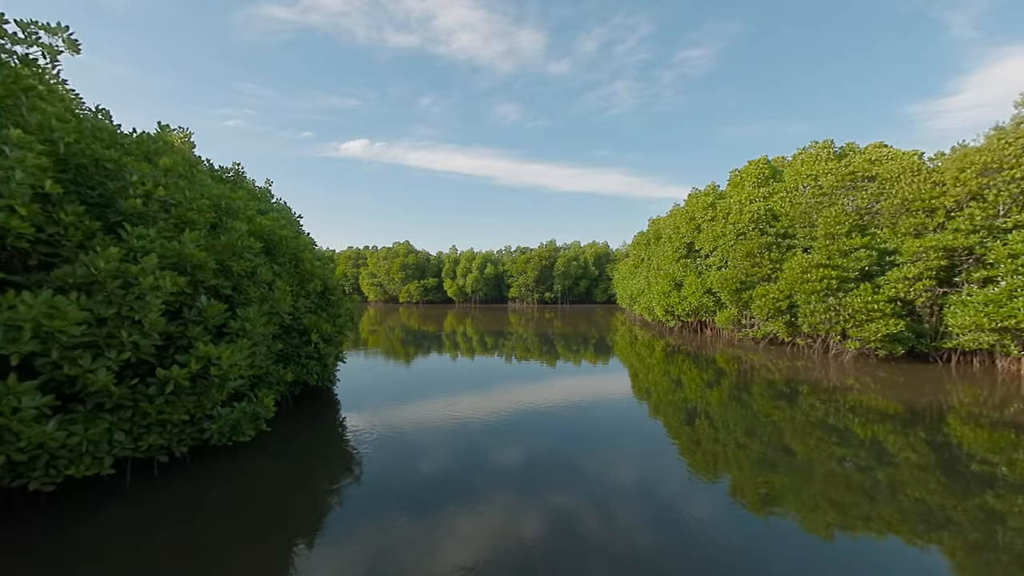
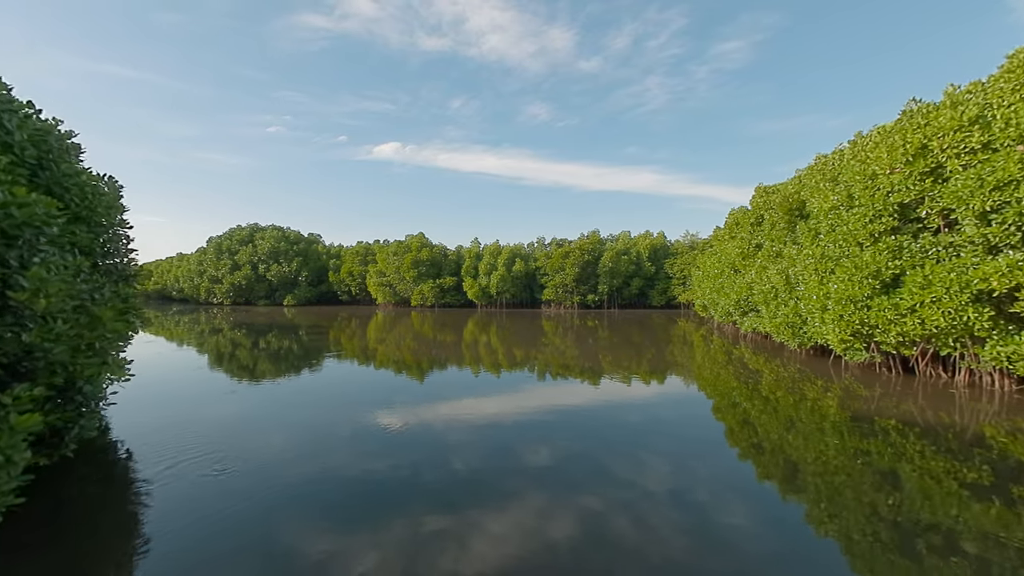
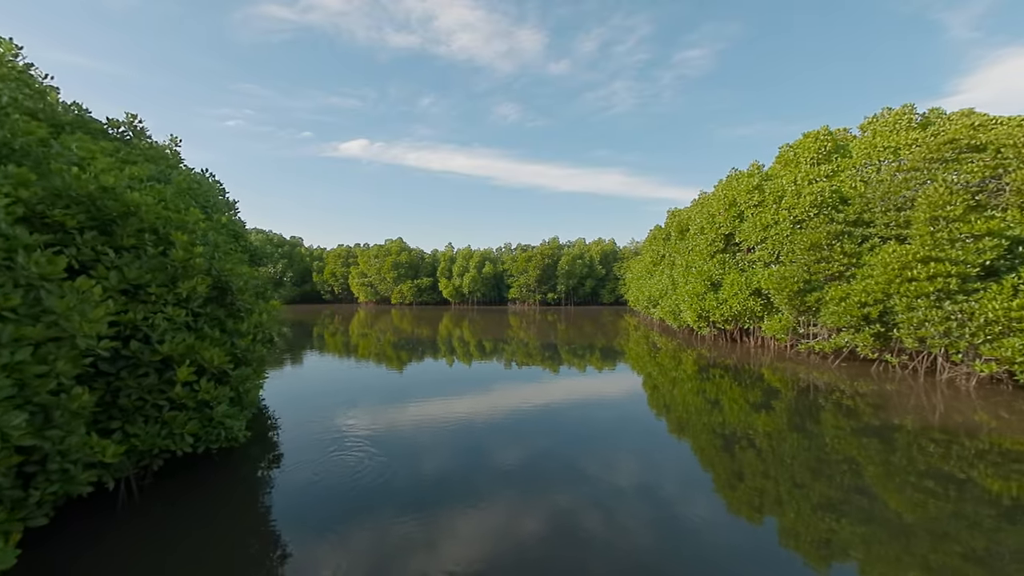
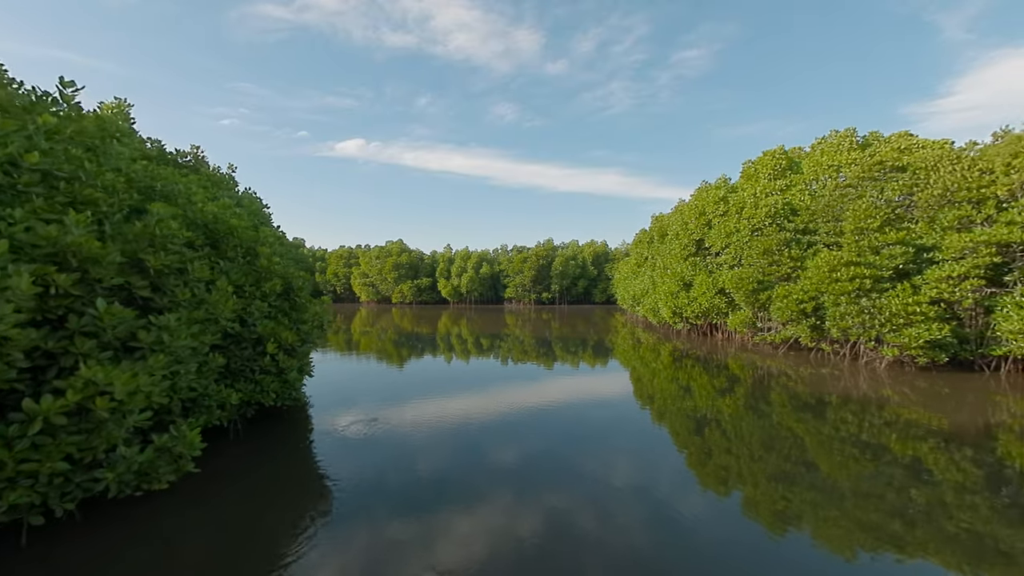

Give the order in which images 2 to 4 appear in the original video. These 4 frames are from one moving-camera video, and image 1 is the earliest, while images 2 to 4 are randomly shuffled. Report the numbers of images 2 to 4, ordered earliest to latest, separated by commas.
4, 3, 2
